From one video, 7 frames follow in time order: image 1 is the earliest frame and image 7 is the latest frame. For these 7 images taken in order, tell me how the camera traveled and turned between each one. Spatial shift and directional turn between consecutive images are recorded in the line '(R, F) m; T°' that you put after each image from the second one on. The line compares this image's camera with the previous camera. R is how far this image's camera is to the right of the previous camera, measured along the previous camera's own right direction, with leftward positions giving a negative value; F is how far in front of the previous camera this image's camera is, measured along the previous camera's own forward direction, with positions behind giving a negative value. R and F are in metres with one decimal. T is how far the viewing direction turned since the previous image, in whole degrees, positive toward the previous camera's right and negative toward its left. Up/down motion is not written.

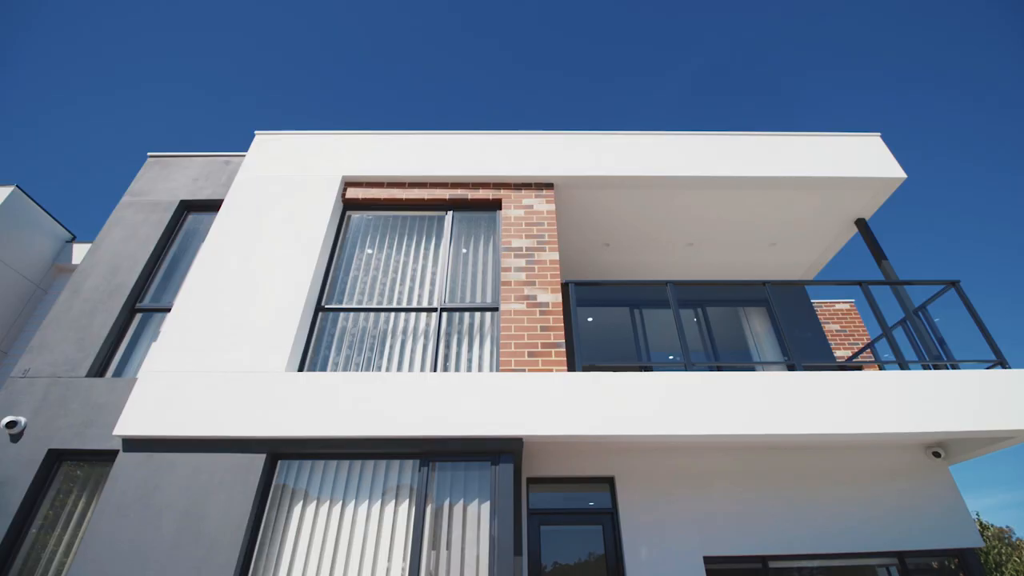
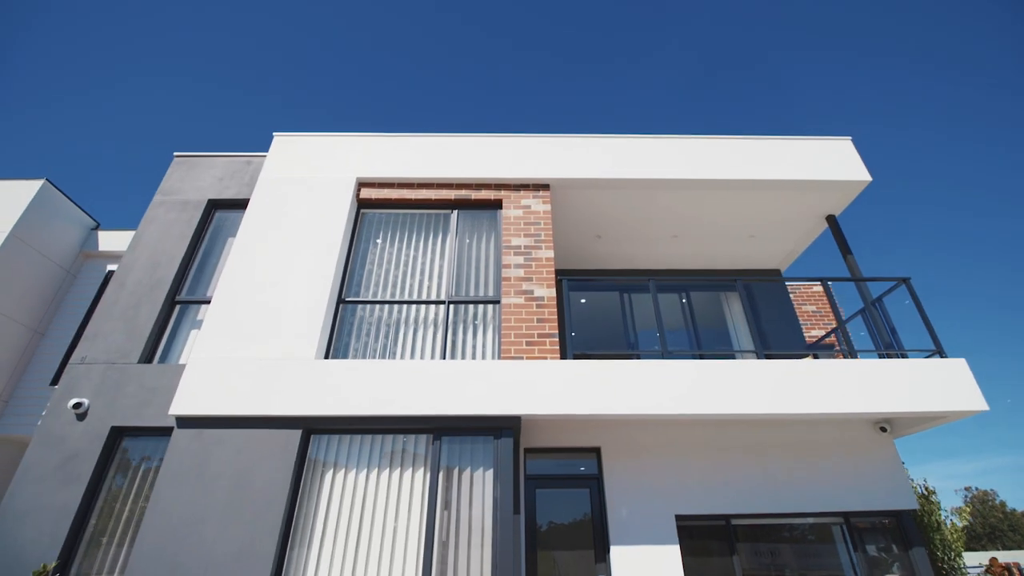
(0.0, -0.5) m; 0°
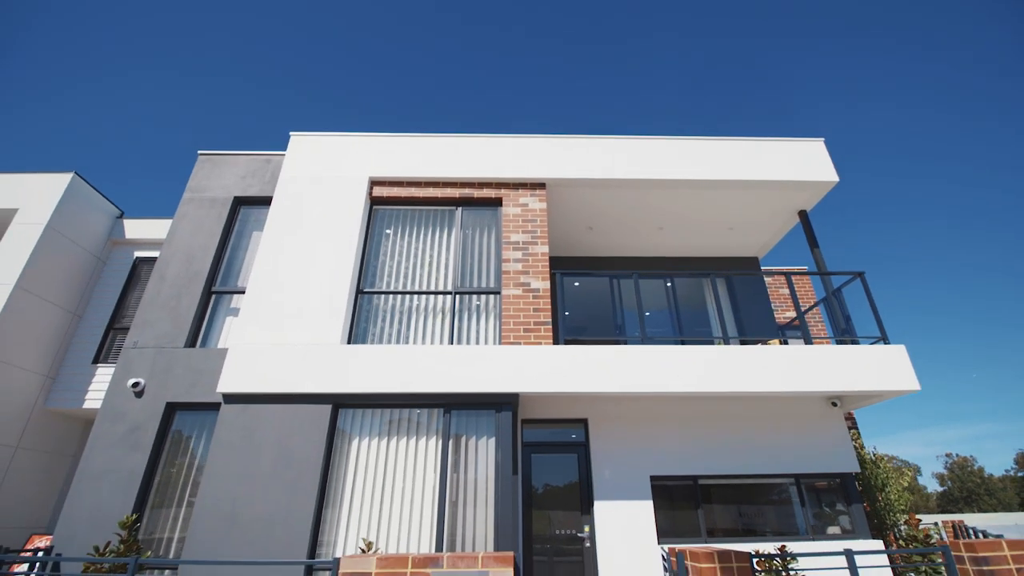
(0.0, -0.6) m; 0°
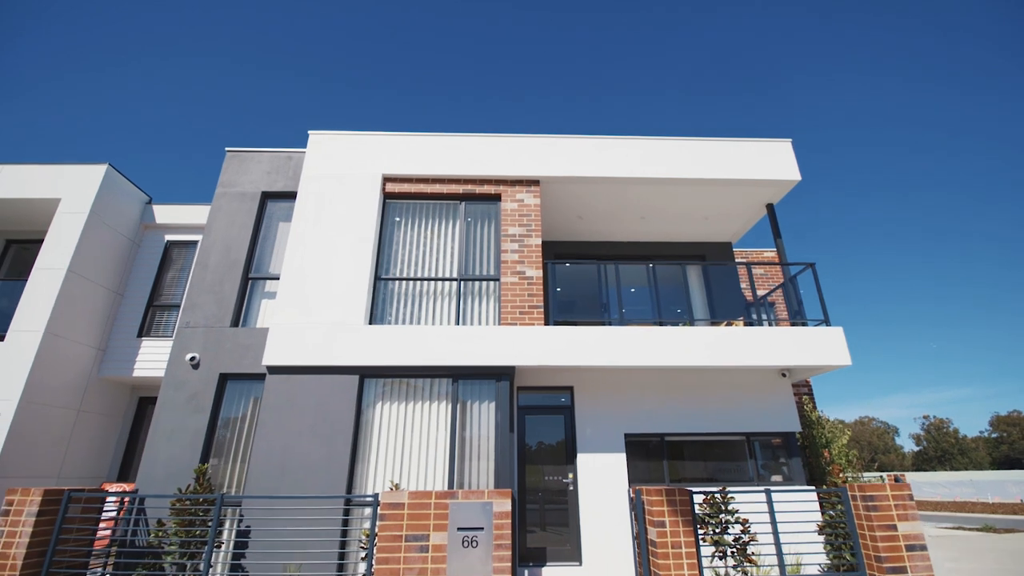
(0.0, -0.9) m; +1°
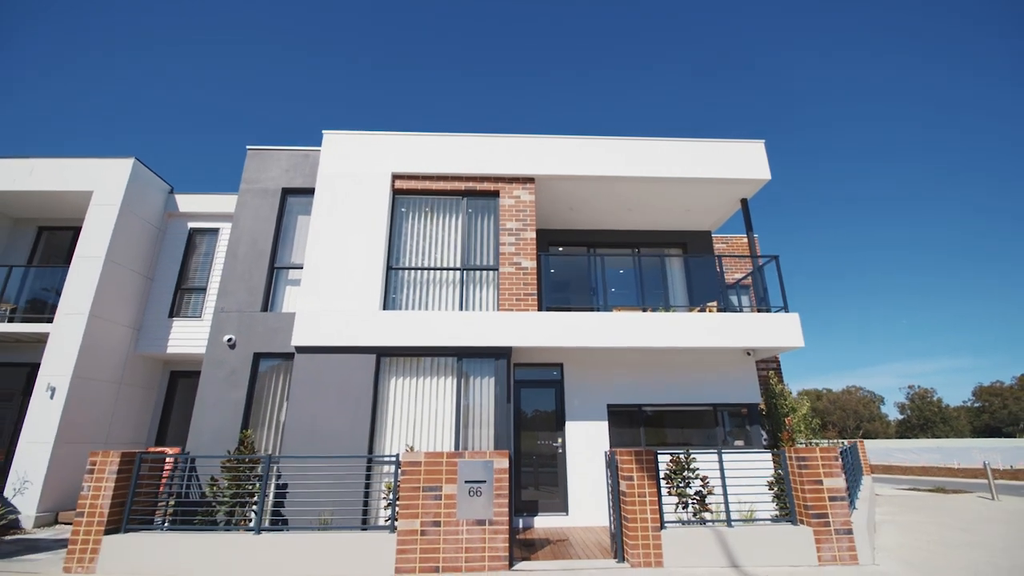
(0.0, -0.8) m; 0°
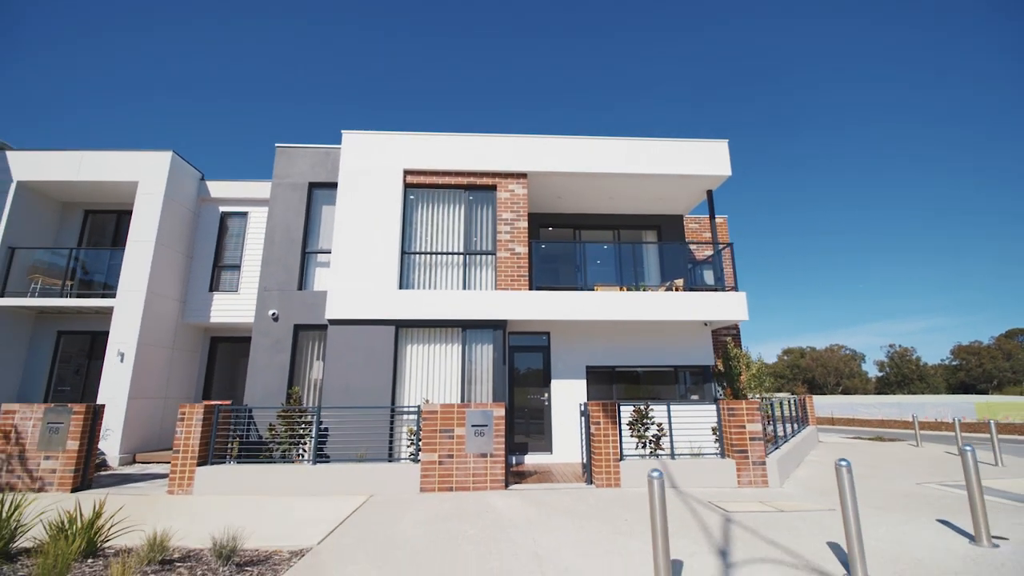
(0.0, -1.4) m; +1°
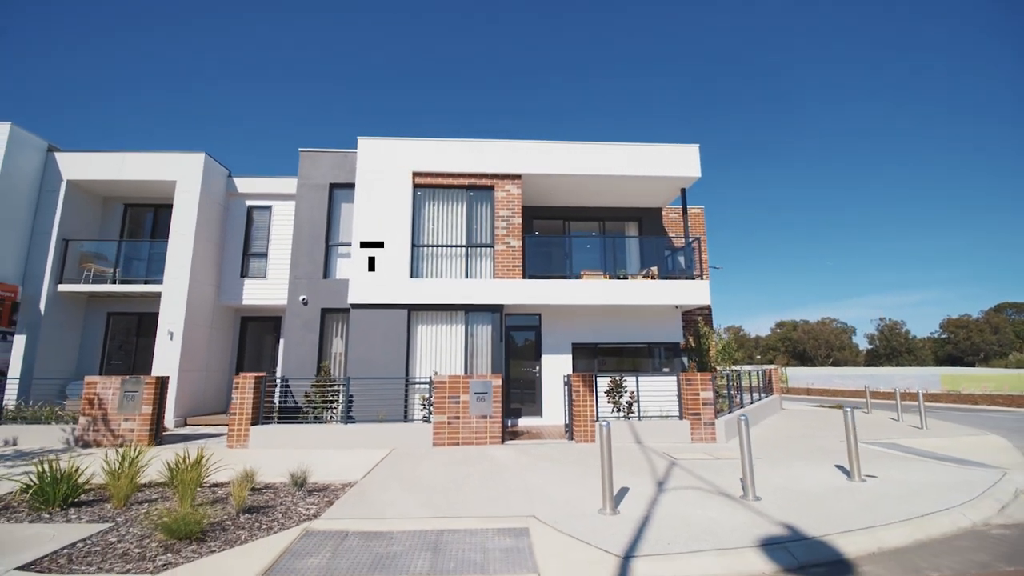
(0.0, -1.4) m; 0°
